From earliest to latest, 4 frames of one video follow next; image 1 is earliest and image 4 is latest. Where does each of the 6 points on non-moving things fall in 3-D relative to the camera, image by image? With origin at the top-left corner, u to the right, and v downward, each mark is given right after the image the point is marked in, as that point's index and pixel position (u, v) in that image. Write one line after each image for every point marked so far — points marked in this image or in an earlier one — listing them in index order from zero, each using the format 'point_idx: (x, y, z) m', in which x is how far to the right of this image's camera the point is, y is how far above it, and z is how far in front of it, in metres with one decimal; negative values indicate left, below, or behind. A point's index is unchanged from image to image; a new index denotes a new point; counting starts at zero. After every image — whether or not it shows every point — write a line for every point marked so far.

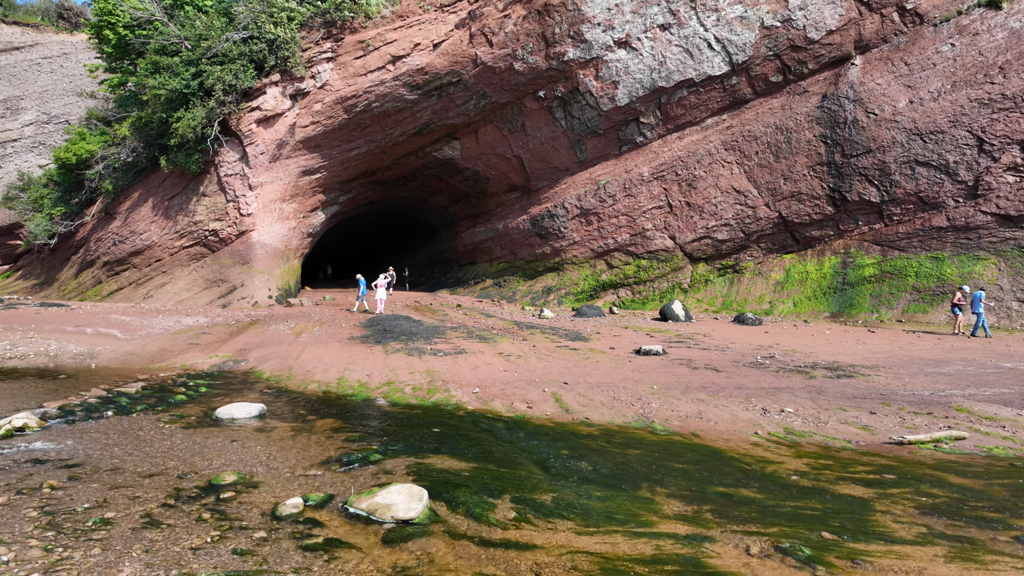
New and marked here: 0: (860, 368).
0: (+4.5, -1.0, +7.7) m
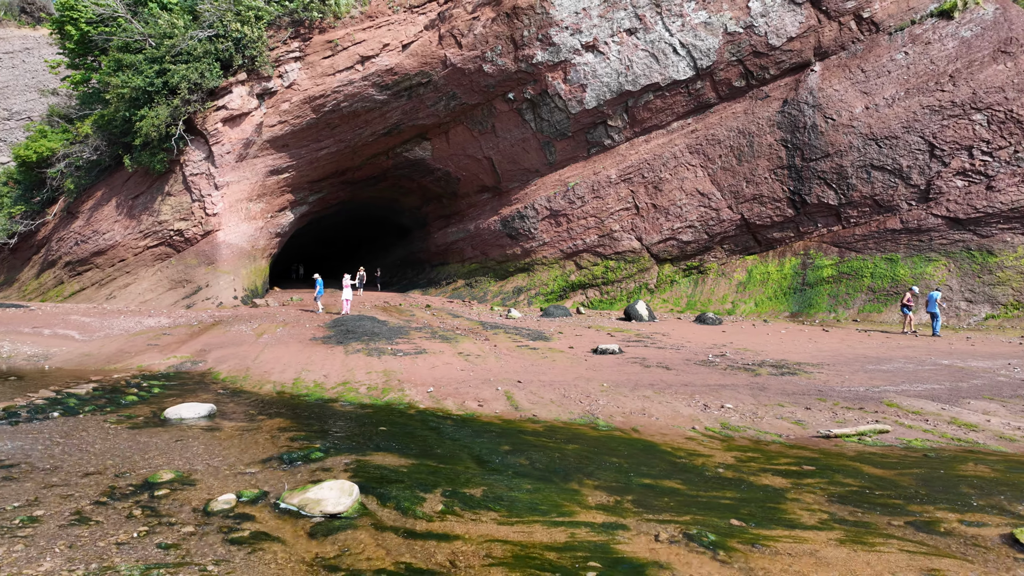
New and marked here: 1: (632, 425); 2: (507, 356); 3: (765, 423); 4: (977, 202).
0: (+4.0, -1.0, +8.0) m
1: (+1.1, -1.3, +5.6) m
2: (-0.1, -1.0, +9.0) m
3: (+2.4, -1.3, +5.5) m
4: (+10.2, +1.9, +12.9) m
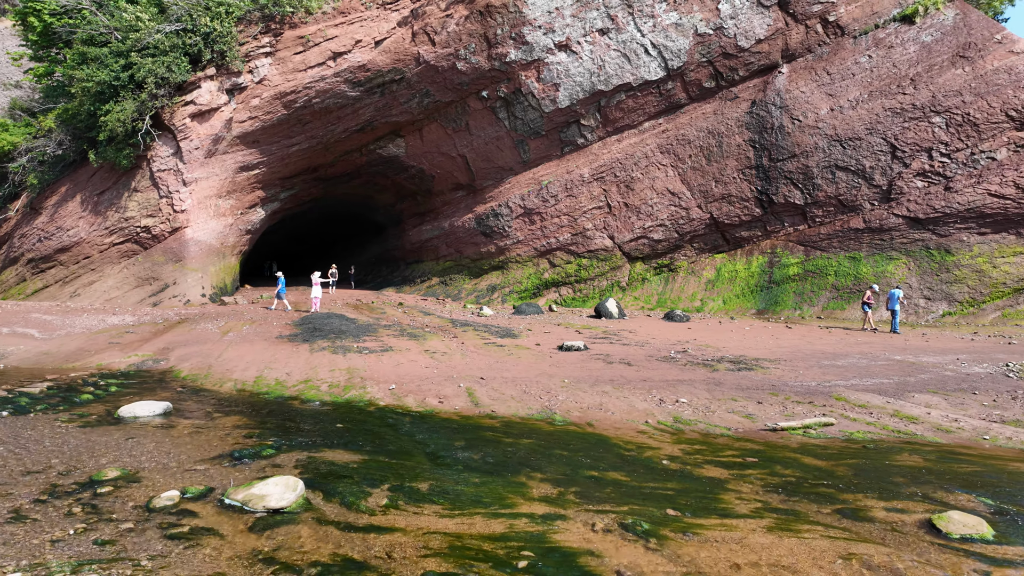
0: (+3.5, -1.0, +8.2) m
1: (+0.7, -1.3, +5.7) m
2: (-0.6, -1.0, +9.0) m
3: (+2.0, -1.2, +5.7) m
4: (+9.6, +1.9, +13.3) m
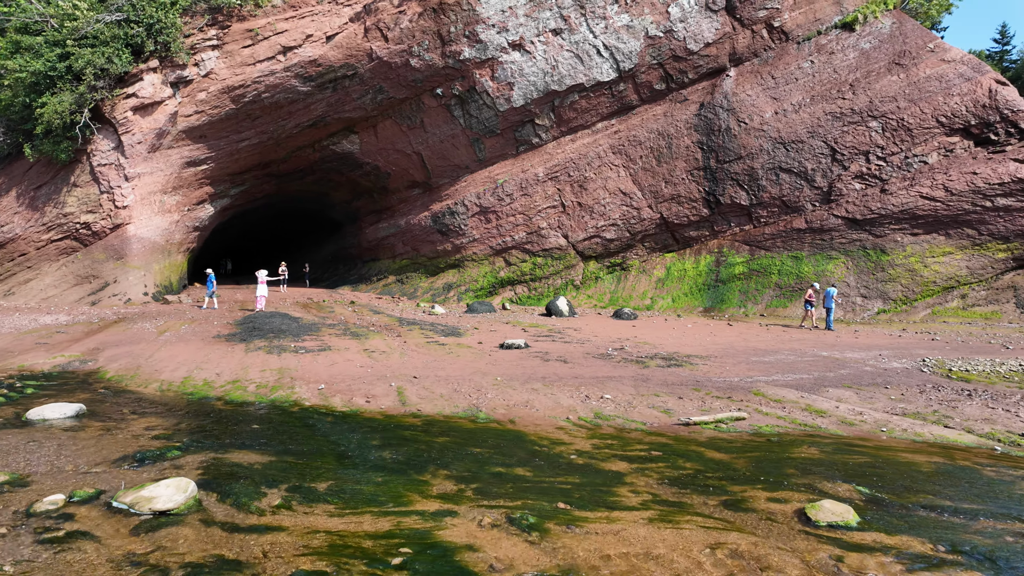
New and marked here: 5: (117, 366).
0: (+2.6, -1.0, +8.4) m
1: (0.0, -1.3, +5.8) m
2: (-1.5, -1.0, +9.0) m
3: (+1.2, -1.2, +5.8) m
4: (+8.4, +2.0, +13.8) m
5: (-5.5, -1.1, +8.3) m
